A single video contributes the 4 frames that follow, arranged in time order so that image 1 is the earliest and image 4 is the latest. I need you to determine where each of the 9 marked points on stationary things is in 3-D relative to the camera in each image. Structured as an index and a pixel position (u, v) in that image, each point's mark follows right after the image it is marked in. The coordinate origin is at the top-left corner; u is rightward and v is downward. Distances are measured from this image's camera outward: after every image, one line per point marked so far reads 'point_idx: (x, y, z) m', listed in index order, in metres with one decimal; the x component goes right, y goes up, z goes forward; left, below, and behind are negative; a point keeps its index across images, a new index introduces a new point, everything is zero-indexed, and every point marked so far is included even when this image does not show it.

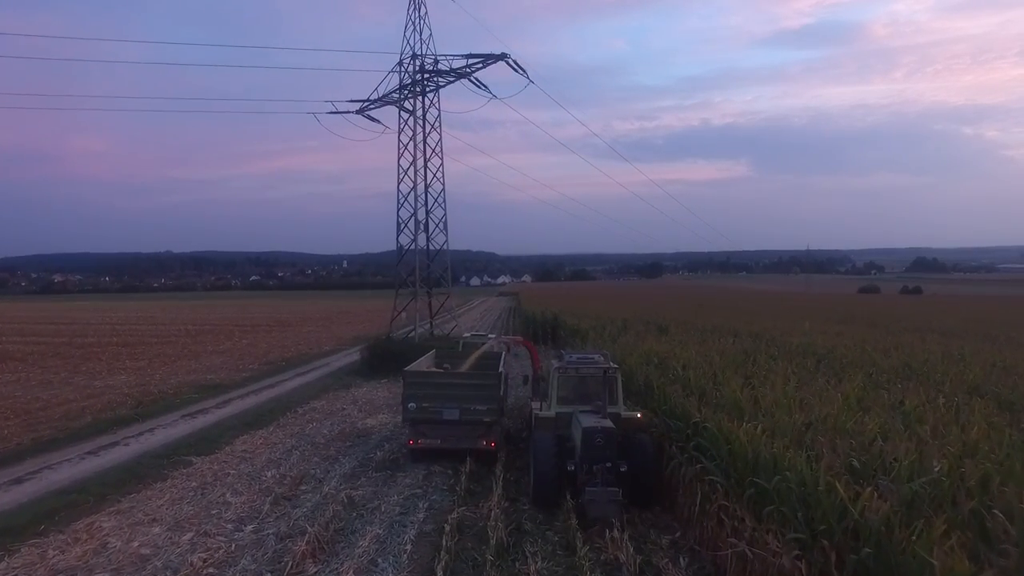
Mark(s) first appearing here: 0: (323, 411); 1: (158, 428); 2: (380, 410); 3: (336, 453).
0: (-4.2, -2.8, +18.8) m
1: (-6.9, -2.7, +16.2) m
2: (-3.2, -2.9, +19.9) m
3: (-3.0, -2.8, +14.0) m
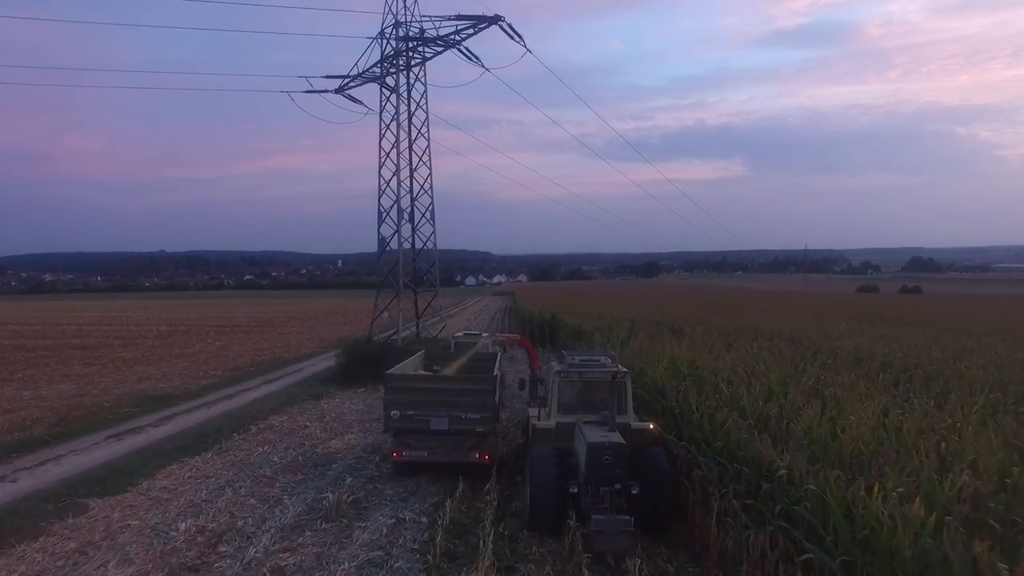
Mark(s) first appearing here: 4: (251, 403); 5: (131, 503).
0: (-4.3, -2.7, +15.7) m
1: (-7.0, -2.6, +13.1) m
2: (-3.3, -2.8, +16.8) m
3: (-3.1, -2.7, +10.9) m
4: (-6.2, -2.7, +19.8) m
5: (-4.7, -2.6, +10.2) m
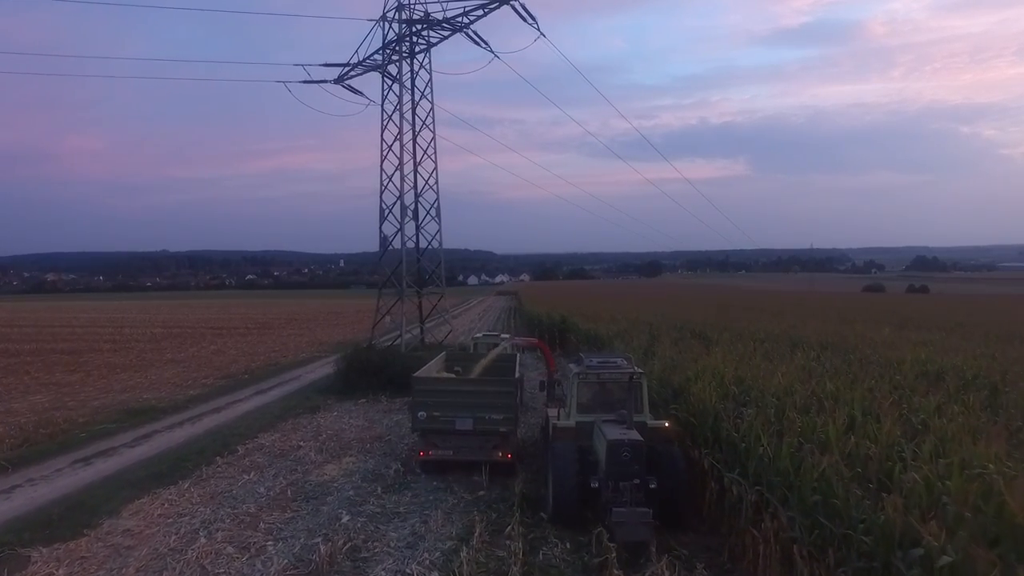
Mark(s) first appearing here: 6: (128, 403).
0: (-4.0, -2.8, +14.0) m
1: (-6.7, -2.7, +11.4) m
2: (-3.0, -2.8, +15.1) m
3: (-2.8, -2.8, +9.2) m
4: (-5.9, -2.8, +18.1) m
5: (-4.4, -2.7, +8.5) m
6: (-9.1, -2.7, +19.8) m
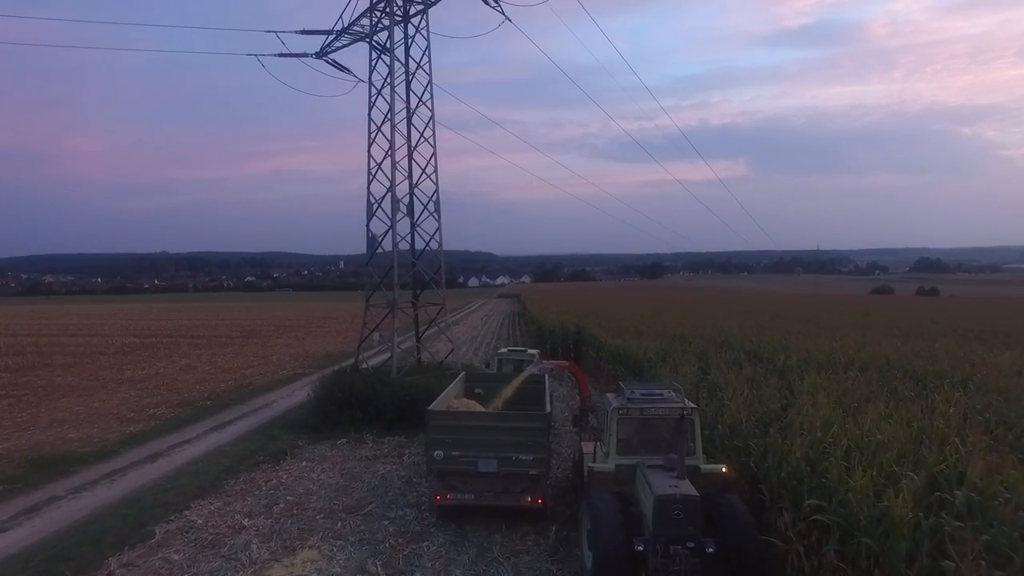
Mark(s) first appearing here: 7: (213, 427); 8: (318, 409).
0: (-3.7, -3.0, +9.9) m
1: (-6.4, -2.9, +7.3) m
2: (-2.6, -3.0, +10.9) m
3: (-2.4, -3.0, +5.1) m
4: (-5.5, -3.0, +14.0) m
5: (-4.0, -2.9, +4.4) m
6: (-8.8, -2.9, +15.6) m
7: (-6.5, -3.0, +18.2) m
8: (-4.4, -2.7, +18.8) m
